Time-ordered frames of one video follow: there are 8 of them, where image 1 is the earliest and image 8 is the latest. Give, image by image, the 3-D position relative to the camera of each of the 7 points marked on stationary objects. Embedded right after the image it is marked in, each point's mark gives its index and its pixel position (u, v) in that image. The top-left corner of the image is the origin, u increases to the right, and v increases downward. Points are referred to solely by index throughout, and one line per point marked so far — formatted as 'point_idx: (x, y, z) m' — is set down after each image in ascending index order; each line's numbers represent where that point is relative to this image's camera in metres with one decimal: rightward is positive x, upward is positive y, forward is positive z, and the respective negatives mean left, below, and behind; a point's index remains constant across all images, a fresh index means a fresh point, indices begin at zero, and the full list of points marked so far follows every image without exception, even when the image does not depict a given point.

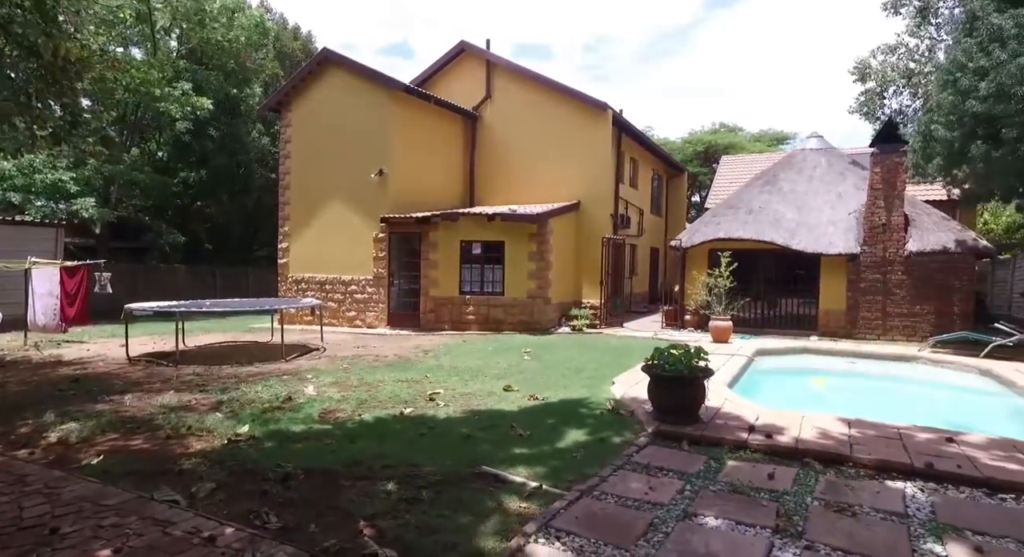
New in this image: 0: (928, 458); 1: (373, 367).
0: (+3.3, -1.4, +4.8) m
1: (-2.5, -1.6, +10.5) m
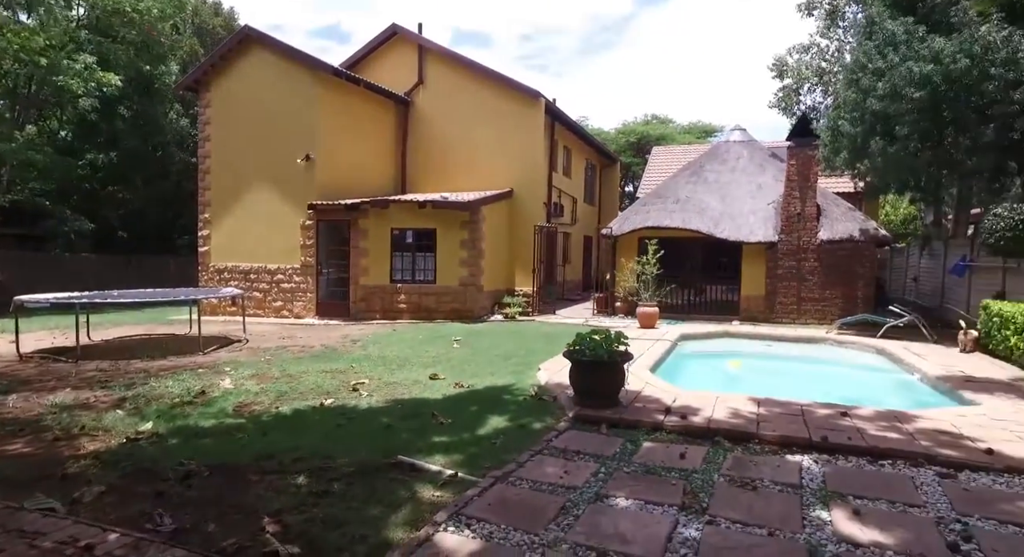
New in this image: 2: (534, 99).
0: (+2.7, -1.3, +5.1) m
1: (-3.7, -1.4, +10.1) m
2: (+0.6, +5.3, +17.4) m
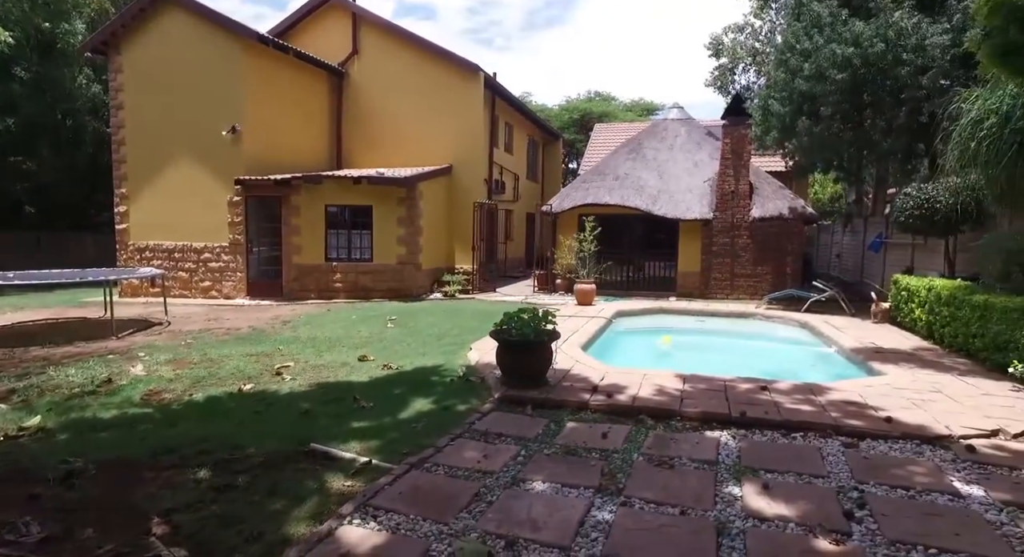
0: (+2.0, -1.1, +5.2) m
1: (-4.8, -1.0, +9.7) m
2: (-1.2, +5.9, +17.0) m
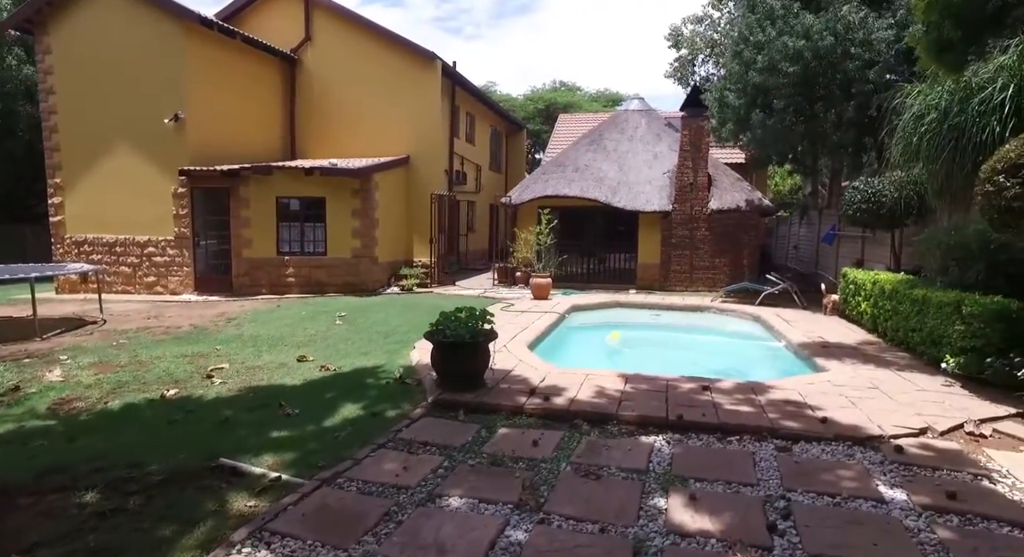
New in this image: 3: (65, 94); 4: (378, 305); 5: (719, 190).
0: (+1.4, -1.1, +5.0) m
1: (-5.6, -1.0, +9.2) m
2: (-2.3, +6.1, +16.6) m
3: (-11.3, +4.6, +14.9) m
4: (-2.7, -0.6, +12.1) m
5: (+5.5, +2.3, +15.5) m
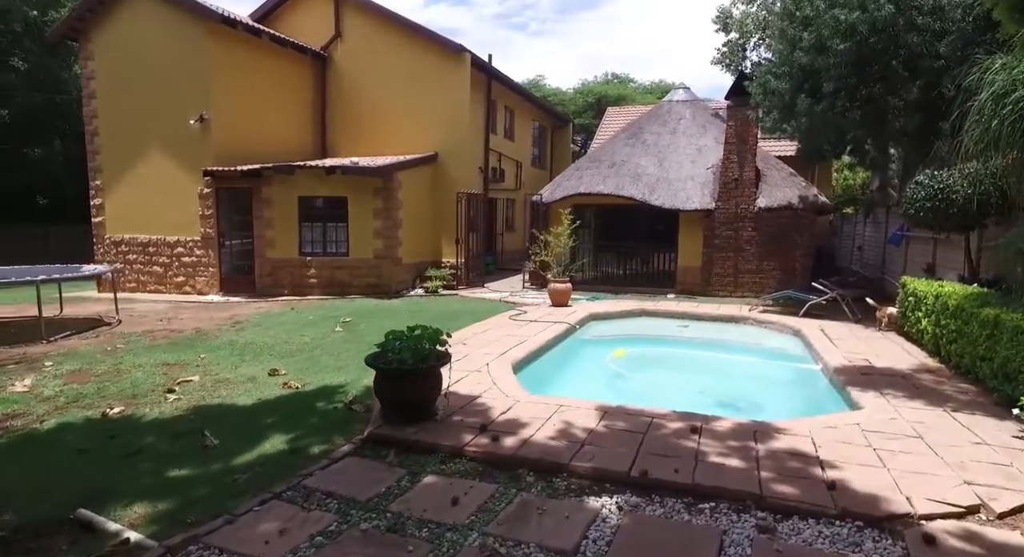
0: (+1.0, -1.3, +4.1) m
1: (-5.5, -1.0, +9.0) m
2: (-1.5, +6.1, +15.9) m
3: (-10.6, +4.7, +15.3) m
4: (-2.4, -0.6, +11.6) m
5: (+6.1, +2.2, +14.1) m
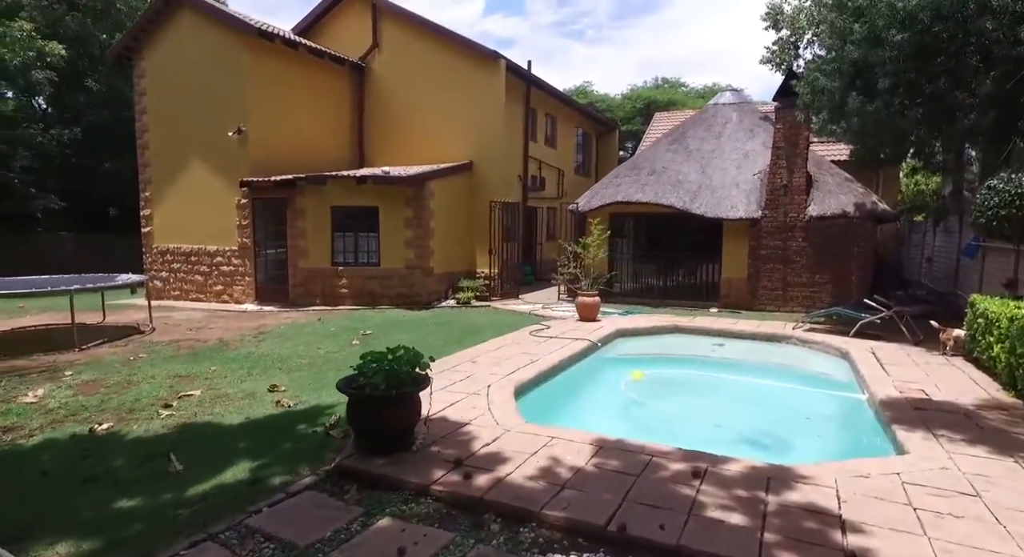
0: (+0.8, -1.4, +3.5) m
1: (-5.3, -1.2, +9.0) m
2: (-0.5, +5.8, +15.7) m
3: (-9.6, +4.4, +15.8) m
4: (-1.9, -0.8, +11.3) m
5: (+6.9, +1.9, +13.0) m
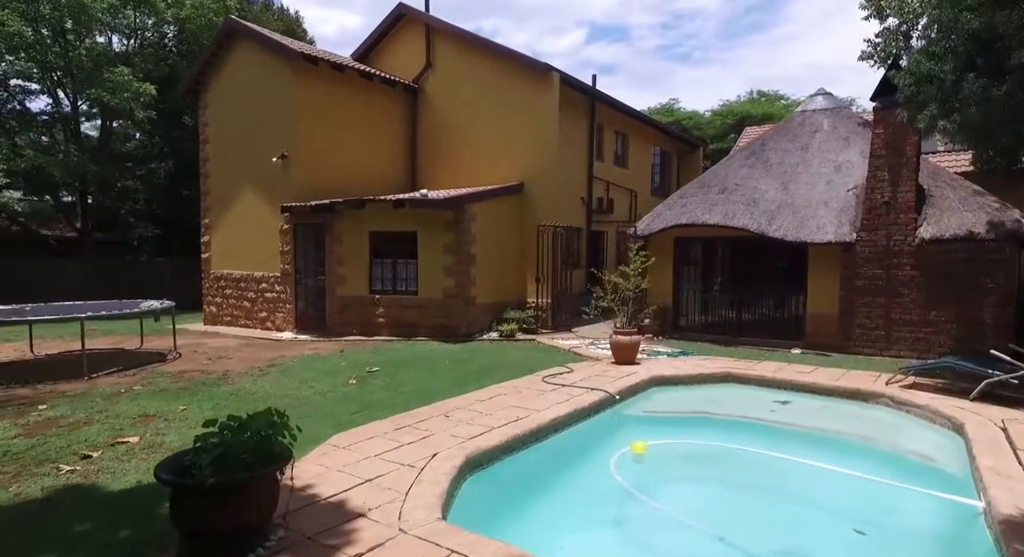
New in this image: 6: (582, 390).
0: (-0.1, -1.6, +2.0) m
1: (-5.1, -1.6, +8.5) m
2: (+0.8, +5.0, +14.5) m
3: (-8.2, +3.7, +16.2) m
4: (-1.4, -1.4, +10.2) m
5: (+7.6, +1.2, +10.5) m
6: (+0.9, -1.3, +7.1) m
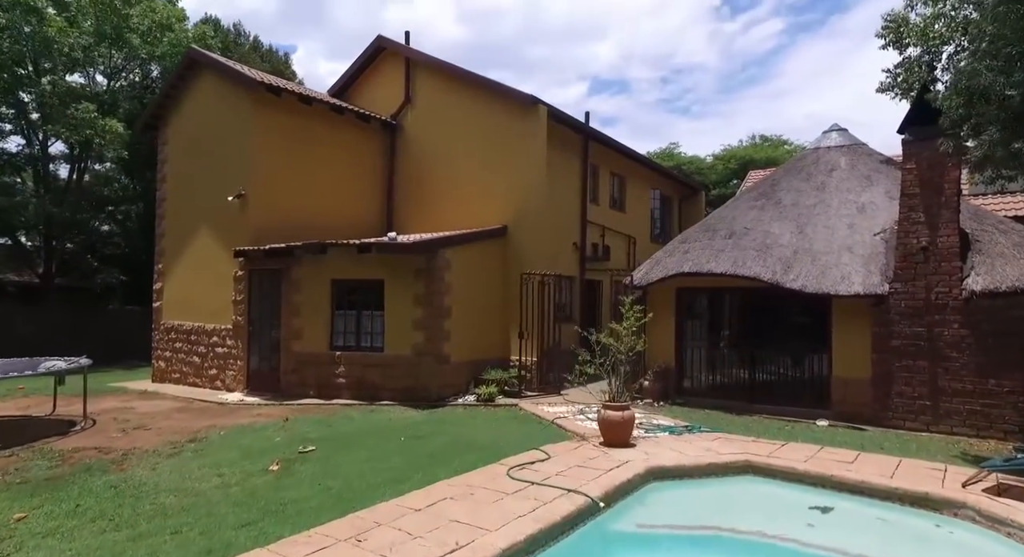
0: (-0.6, -1.8, +0.3) m
1: (-5.5, -2.3, +6.7) m
2: (+0.4, +3.8, +13.2) m
3: (-8.5, +2.5, +14.8) m
4: (-1.8, -2.2, +8.4) m
5: (+7.2, +0.3, +8.9) m
6: (+0.4, -1.9, +5.3) m
